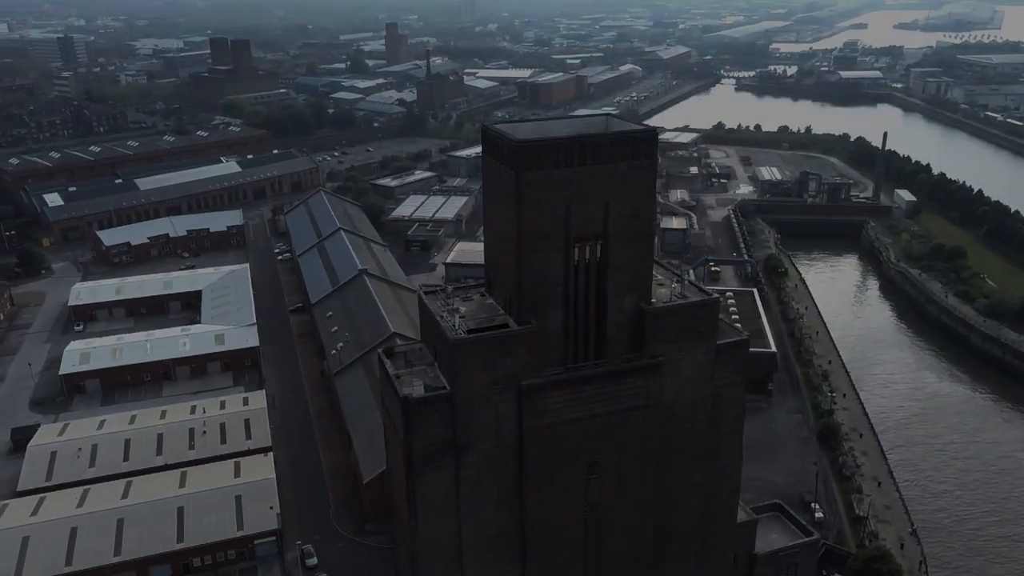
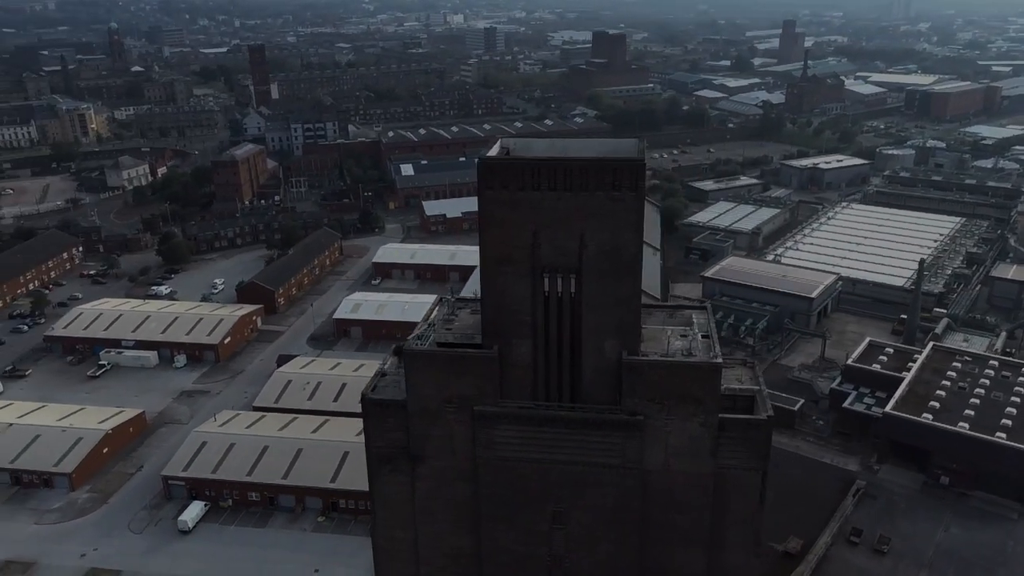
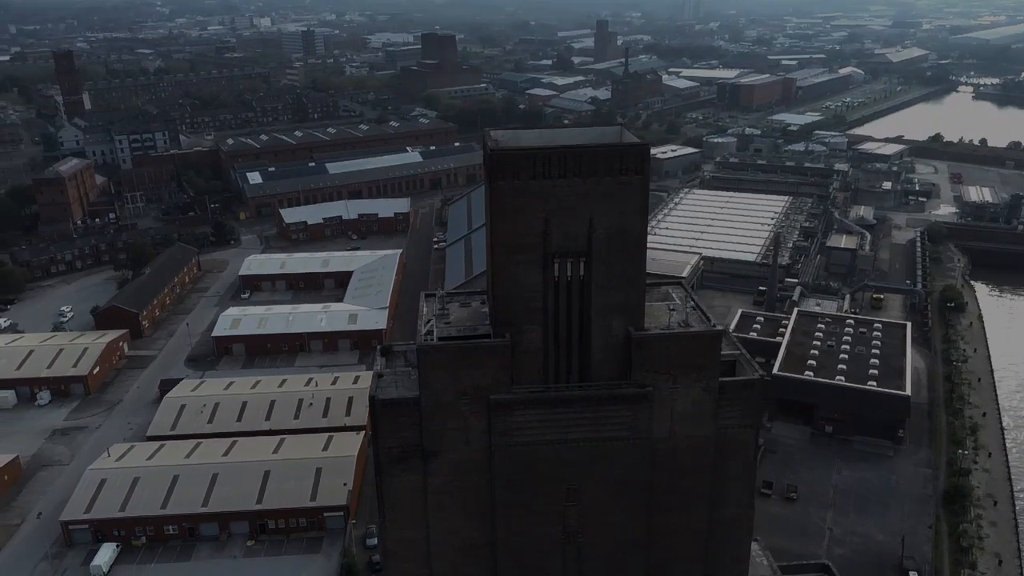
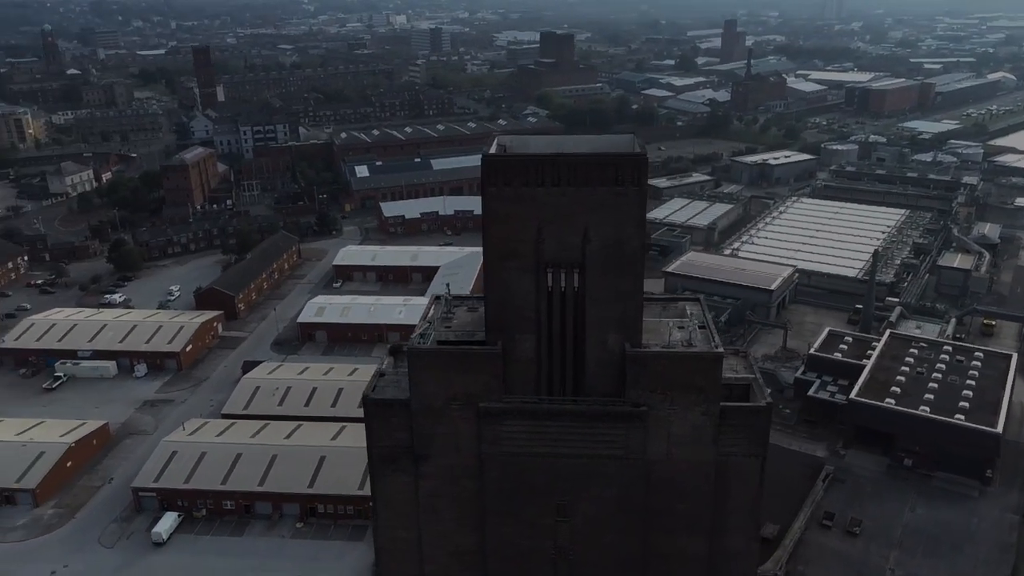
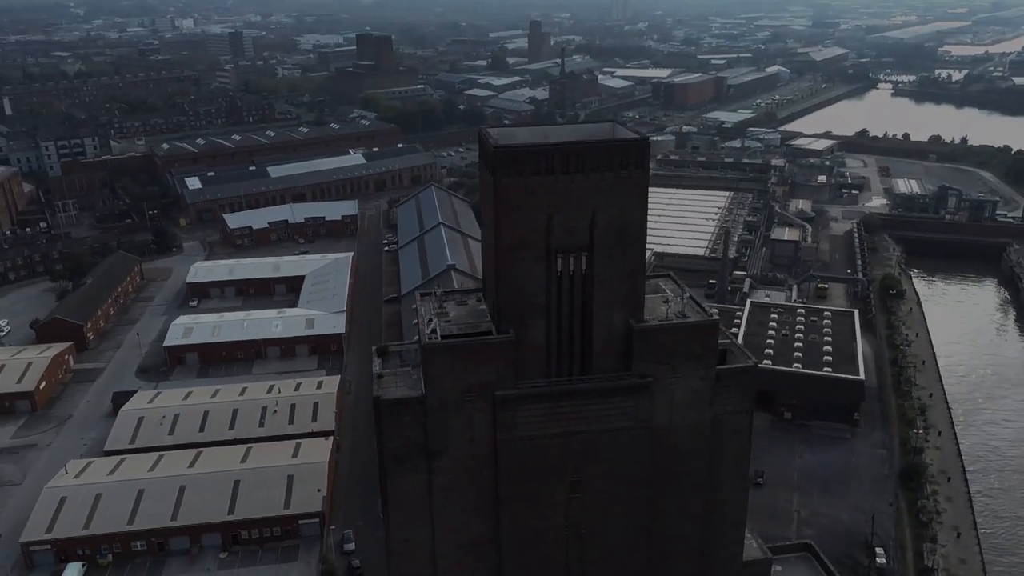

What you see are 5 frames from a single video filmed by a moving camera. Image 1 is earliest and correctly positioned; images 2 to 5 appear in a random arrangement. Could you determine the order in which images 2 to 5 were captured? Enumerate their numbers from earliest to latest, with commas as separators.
5, 3, 4, 2
